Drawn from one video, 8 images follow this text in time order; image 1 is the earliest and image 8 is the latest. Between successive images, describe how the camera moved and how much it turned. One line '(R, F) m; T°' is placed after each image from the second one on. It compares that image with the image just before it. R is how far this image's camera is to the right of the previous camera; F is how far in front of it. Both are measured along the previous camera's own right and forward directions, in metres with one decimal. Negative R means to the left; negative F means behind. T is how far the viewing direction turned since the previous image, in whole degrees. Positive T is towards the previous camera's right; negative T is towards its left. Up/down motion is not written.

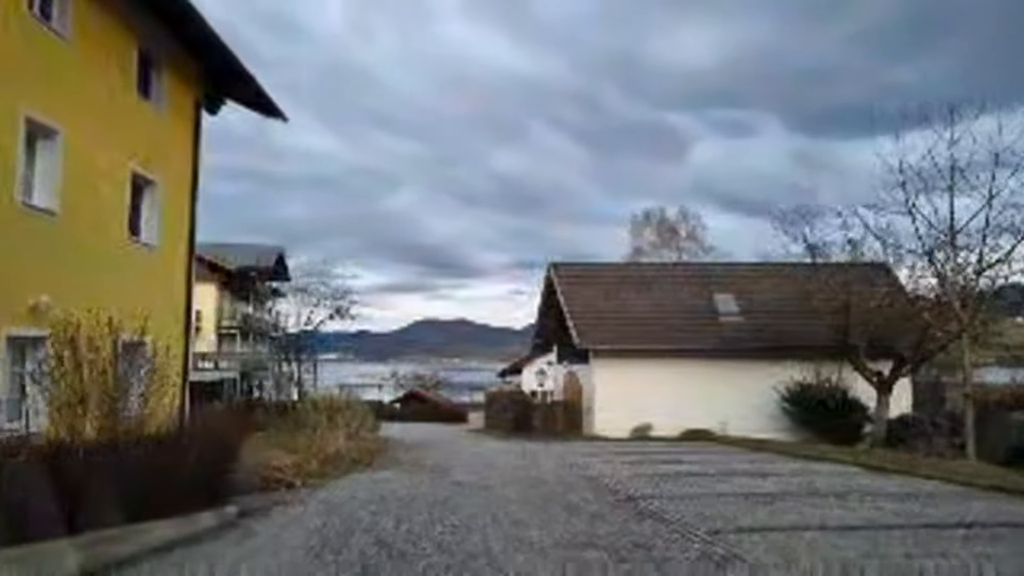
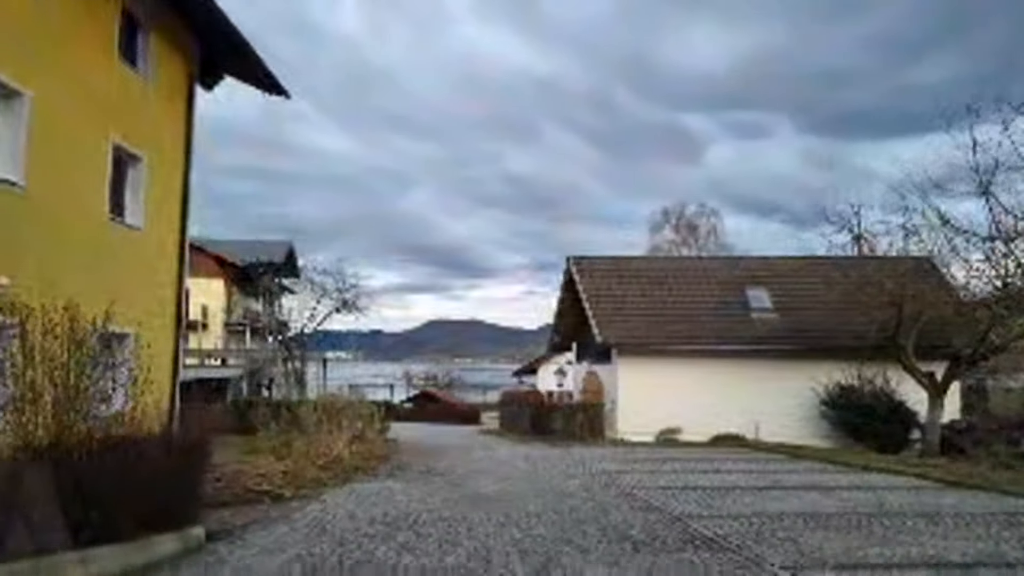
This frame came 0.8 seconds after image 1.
(-0.2, +2.3) m; -1°
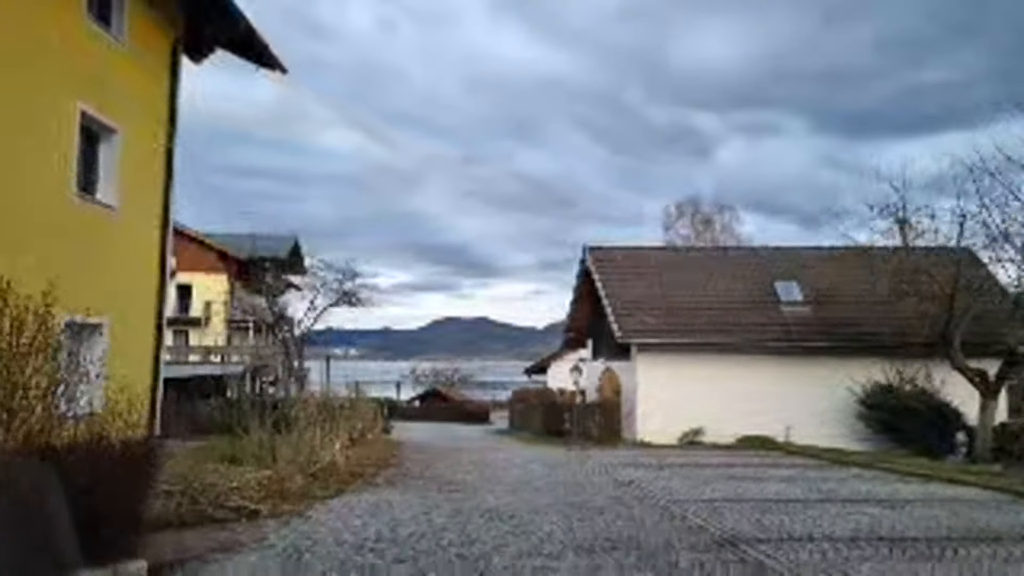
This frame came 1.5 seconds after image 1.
(-0.1, +2.2) m; 0°
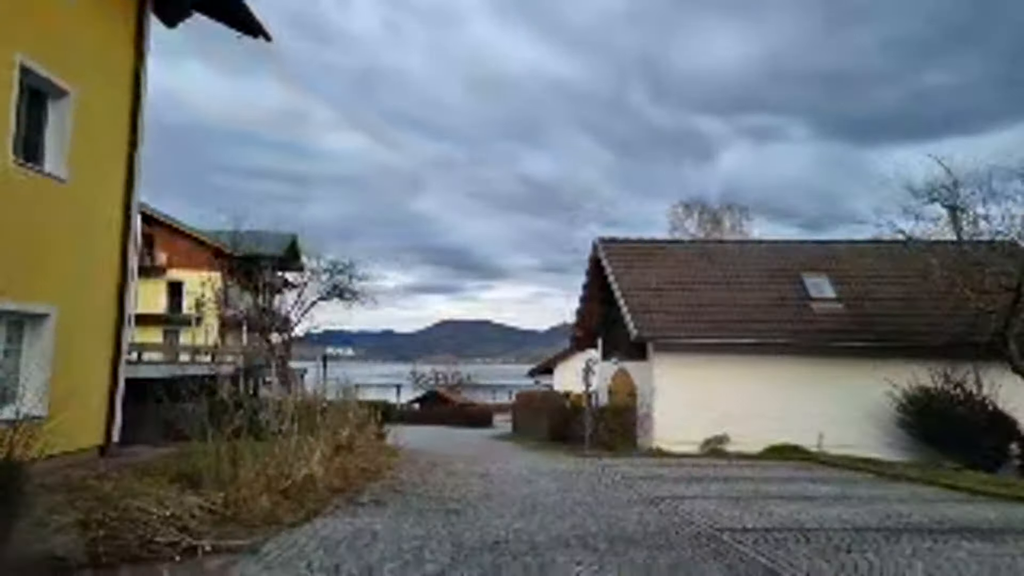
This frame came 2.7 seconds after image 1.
(-0.1, +2.6) m; 0°
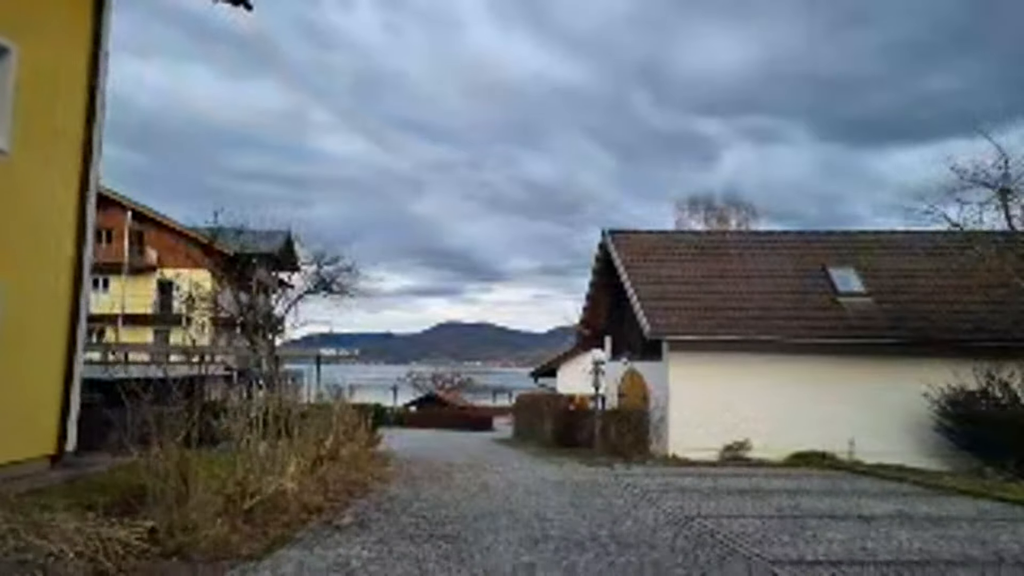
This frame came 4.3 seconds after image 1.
(-0.1, +2.2) m; 0°
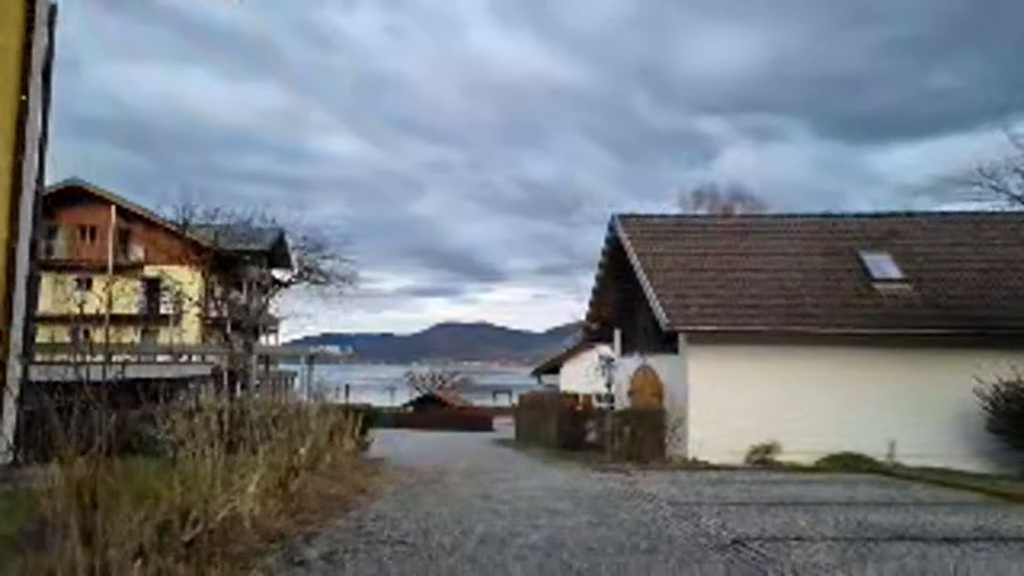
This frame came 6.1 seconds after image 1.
(-0.1, +2.4) m; 0°
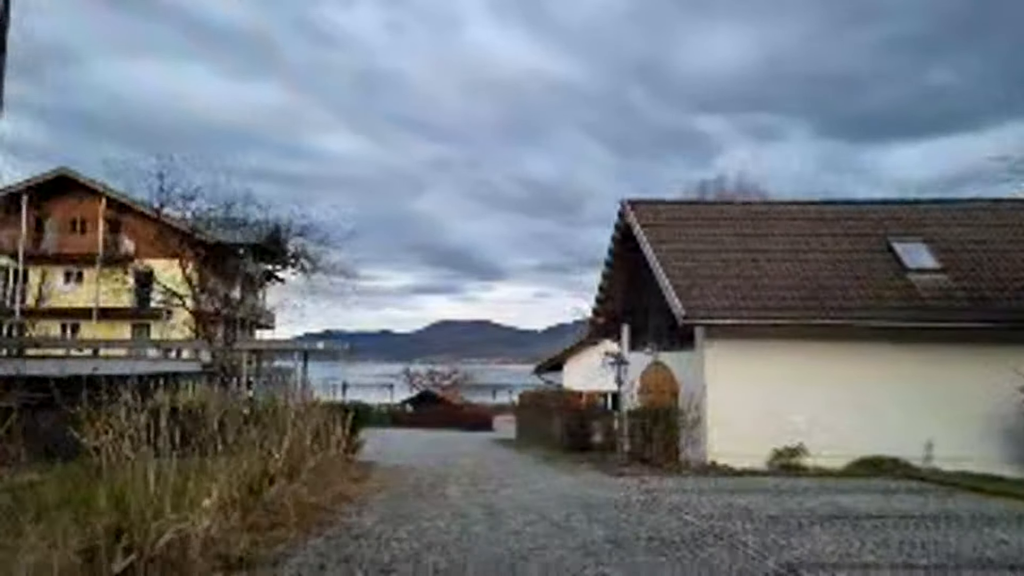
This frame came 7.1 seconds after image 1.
(-0.1, +1.8) m; 0°
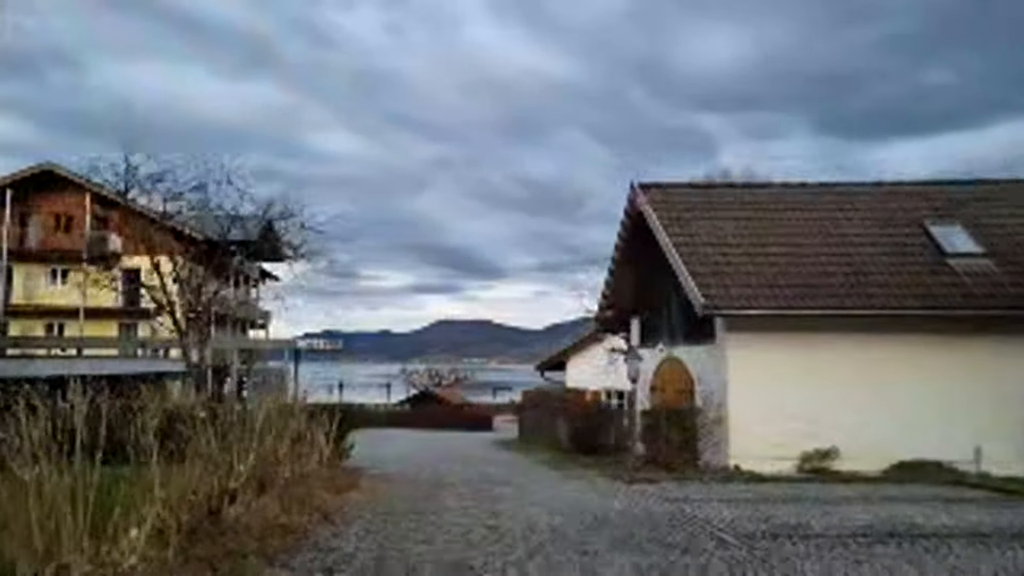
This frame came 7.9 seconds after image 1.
(-0.1, +2.0) m; 0°
